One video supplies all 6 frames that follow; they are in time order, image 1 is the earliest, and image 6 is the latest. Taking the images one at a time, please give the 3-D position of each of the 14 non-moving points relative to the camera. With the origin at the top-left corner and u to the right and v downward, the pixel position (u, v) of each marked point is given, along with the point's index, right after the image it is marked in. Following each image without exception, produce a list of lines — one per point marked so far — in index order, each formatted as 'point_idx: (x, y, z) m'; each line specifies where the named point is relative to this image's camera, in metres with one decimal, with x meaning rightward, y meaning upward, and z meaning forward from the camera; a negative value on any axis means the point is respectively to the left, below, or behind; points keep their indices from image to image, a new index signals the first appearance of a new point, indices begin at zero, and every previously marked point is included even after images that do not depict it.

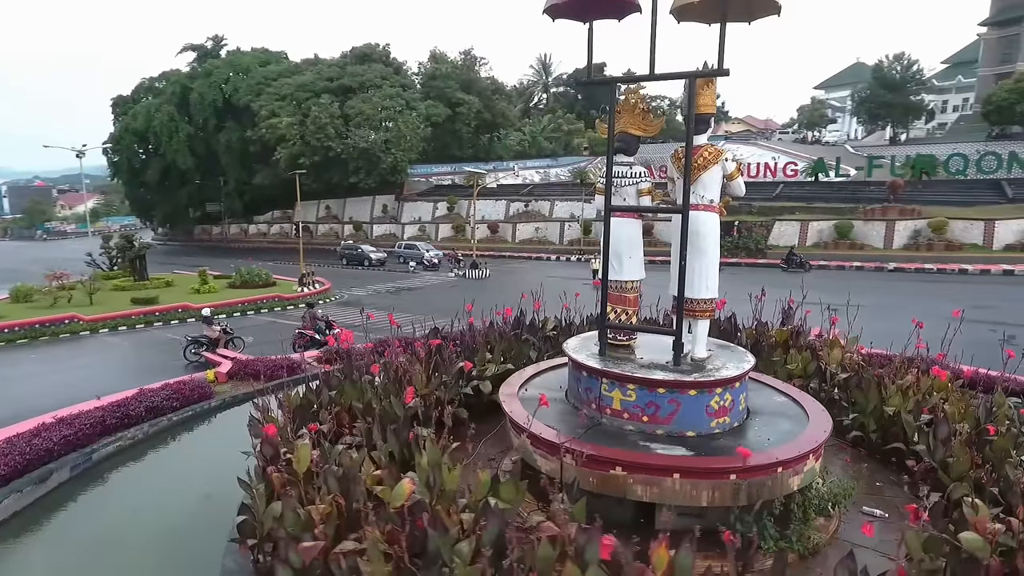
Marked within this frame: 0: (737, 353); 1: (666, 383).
0: (+1.5, -0.4, +4.4) m
1: (+1.0, -0.6, +3.9) m
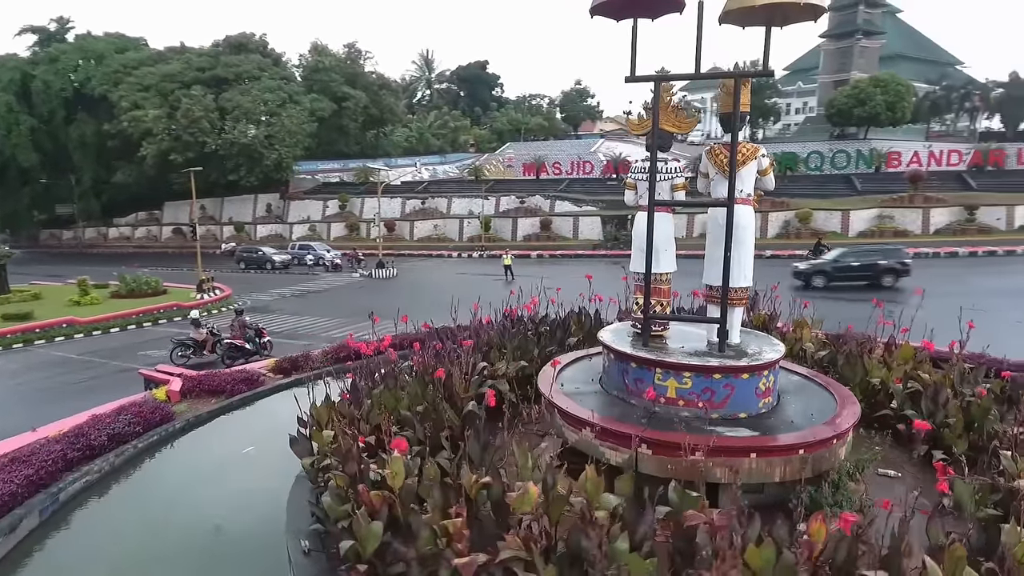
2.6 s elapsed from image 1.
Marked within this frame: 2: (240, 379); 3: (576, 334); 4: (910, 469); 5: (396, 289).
0: (+1.8, -0.4, +4.6) m
1: (+1.4, -0.5, +4.1) m
2: (-3.0, -1.0, +7.0) m
3: (+0.6, -0.5, +6.4) m
4: (+2.9, -1.3, +4.6) m
5: (-3.6, 0.0, +19.6) m
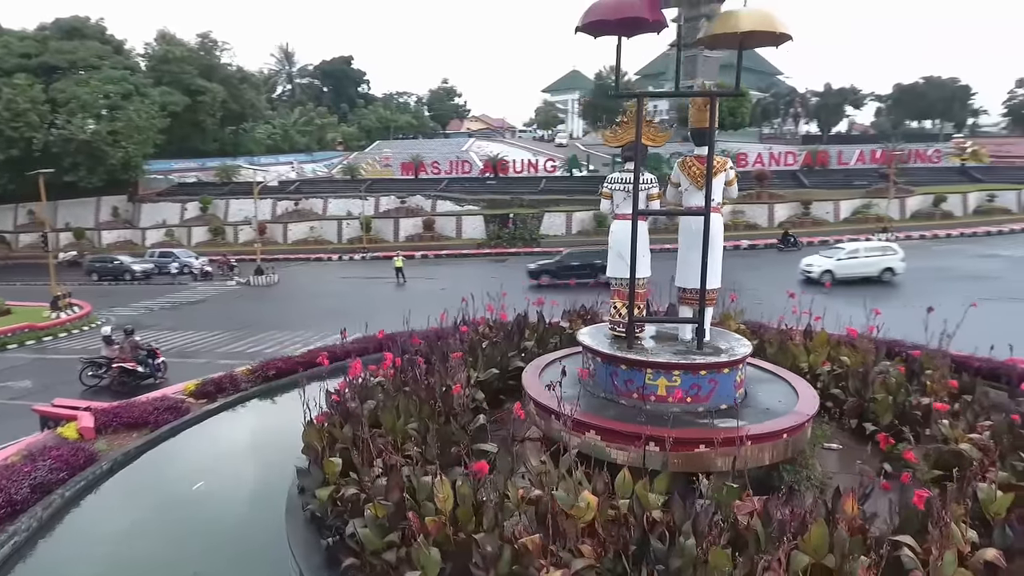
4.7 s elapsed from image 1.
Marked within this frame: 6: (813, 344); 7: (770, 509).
0: (+1.7, -0.4, +5.1) m
1: (+1.4, -0.5, +4.5) m
2: (-3.5, -1.2, +6.4) m
3: (+0.2, -0.5, +6.5) m
4: (+2.8, -1.3, +5.3) m
5: (-6.7, -0.3, +18.6) m
6: (+3.0, -0.6, +6.4) m
7: (+1.3, -1.1, +3.1) m
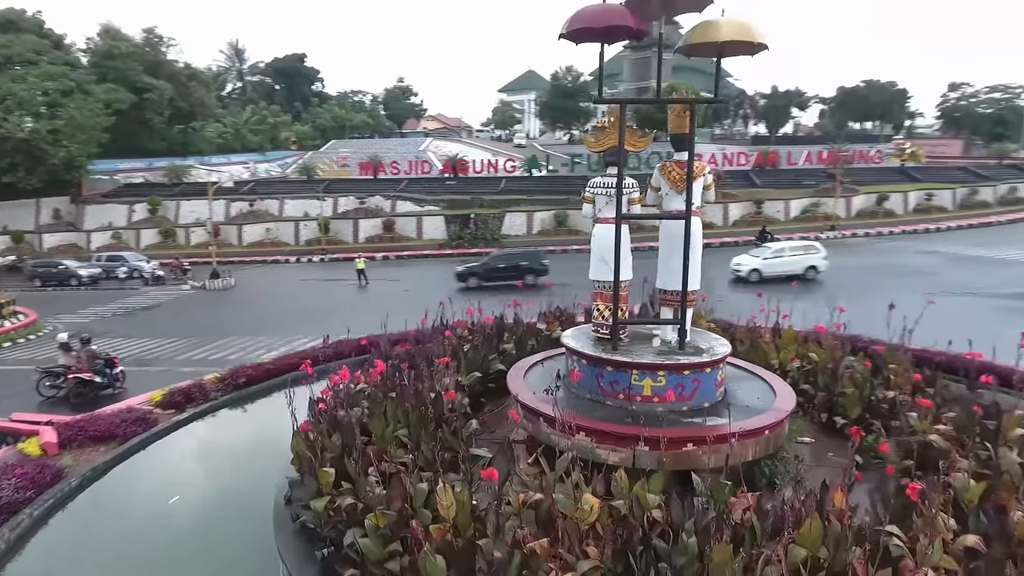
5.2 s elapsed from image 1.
0: (+1.6, -0.4, +5.2) m
1: (+1.3, -0.6, +4.6) m
2: (-3.7, -1.3, +6.2) m
3: (0.0, -0.5, +6.5) m
4: (+2.7, -1.3, +5.5) m
5: (-7.8, -0.4, +18.1) m
6: (+2.8, -0.6, +6.6) m
7: (+1.3, -1.1, +3.2) m
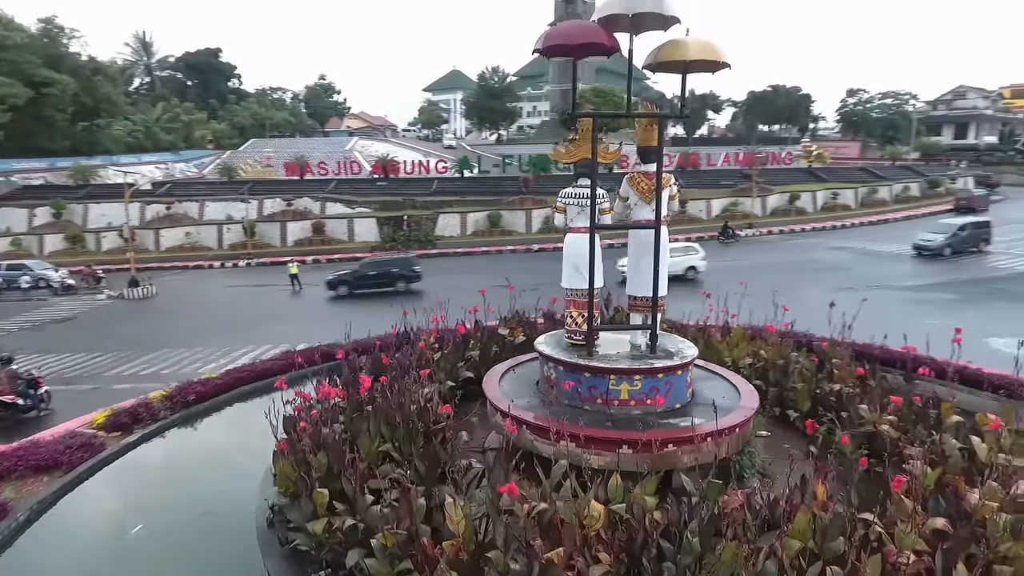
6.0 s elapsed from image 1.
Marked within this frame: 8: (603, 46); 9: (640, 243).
0: (+1.4, -0.4, +5.4) m
1: (+1.2, -0.6, +4.8) m
2: (-4.0, -1.4, +5.8) m
3: (-0.4, -0.6, +6.6) m
4: (+2.4, -1.3, +5.9) m
5: (-9.4, -0.6, +17.2) m
6: (+2.4, -0.6, +7.0) m
7: (+1.3, -1.1, +3.4) m
8: (+0.6, +1.7, +4.4) m
9: (+1.0, +0.3, +5.1) m
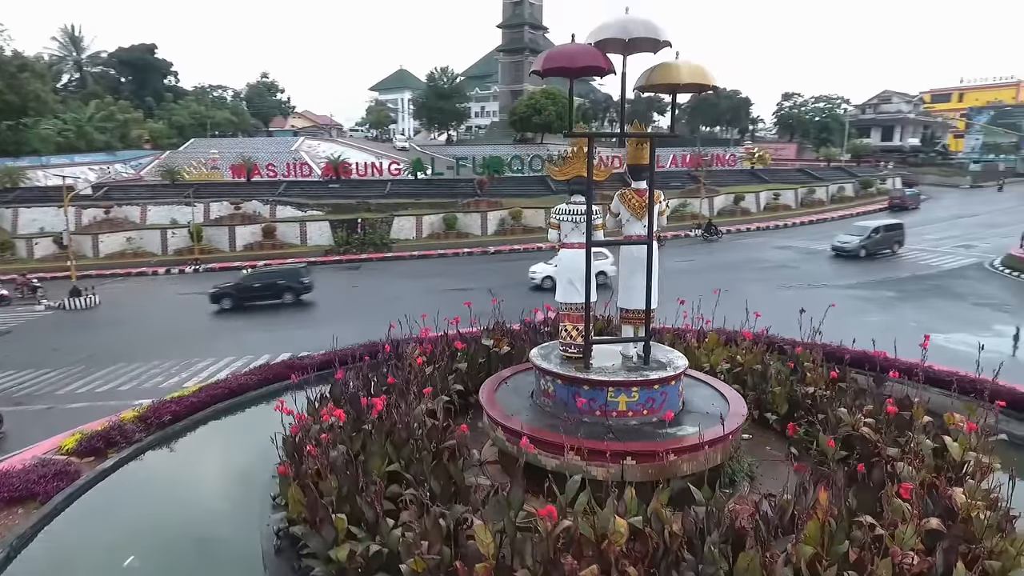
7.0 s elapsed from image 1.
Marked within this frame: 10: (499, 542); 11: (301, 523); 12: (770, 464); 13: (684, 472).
0: (+1.3, -0.5, +5.6) m
1: (+1.2, -0.7, +4.9) m
2: (-4.0, -1.6, +5.5) m
3: (-0.5, -0.7, +6.6) m
4: (+2.4, -1.4, +6.1) m
5: (-10.4, -0.9, +16.4) m
6: (+2.2, -0.7, +7.3) m
7: (+1.4, -1.3, +3.6) m
8: (+0.6, +1.6, +4.6) m
9: (+1.0, +0.2, +5.3) m
10: (-0.1, -1.3, +3.4) m
11: (-1.3, -1.4, +3.8) m
12: (+2.2, -1.5, +5.4) m
13: (+1.2, -1.3, +4.6) m
